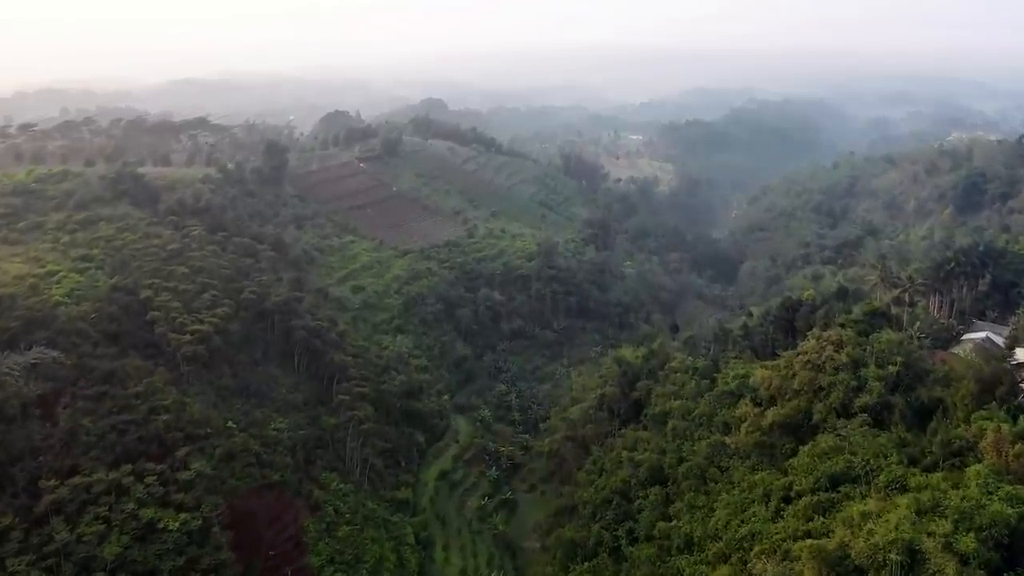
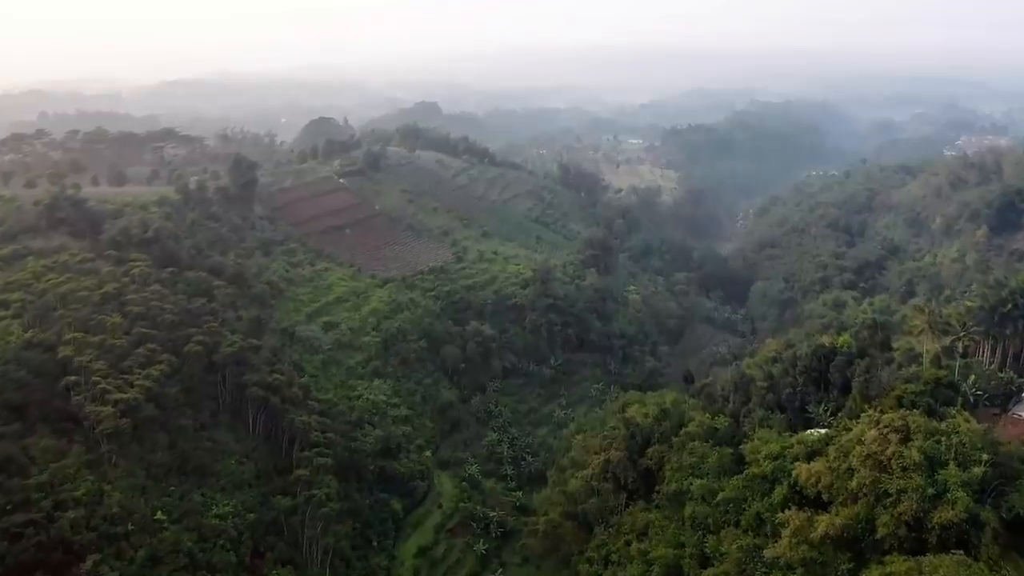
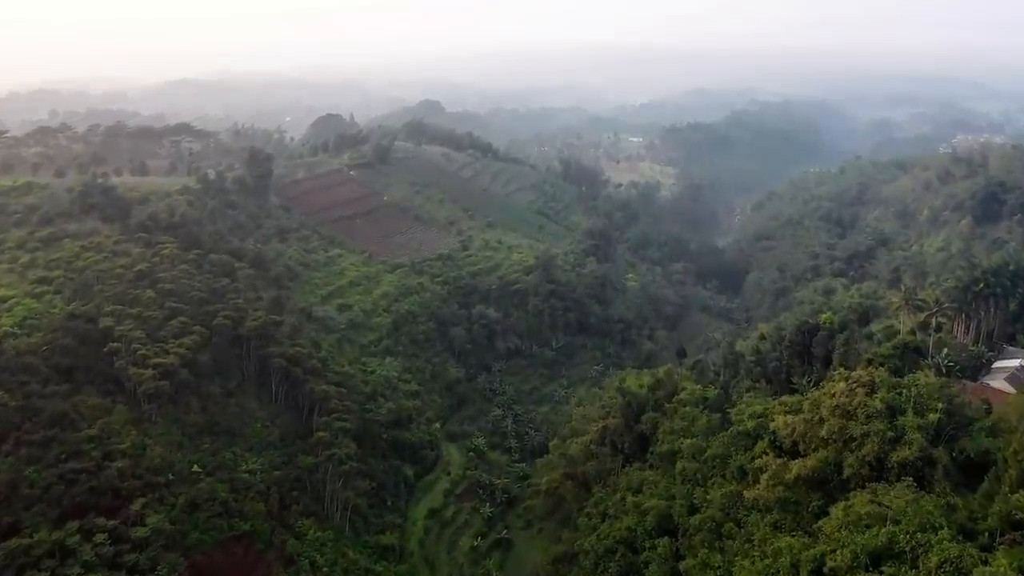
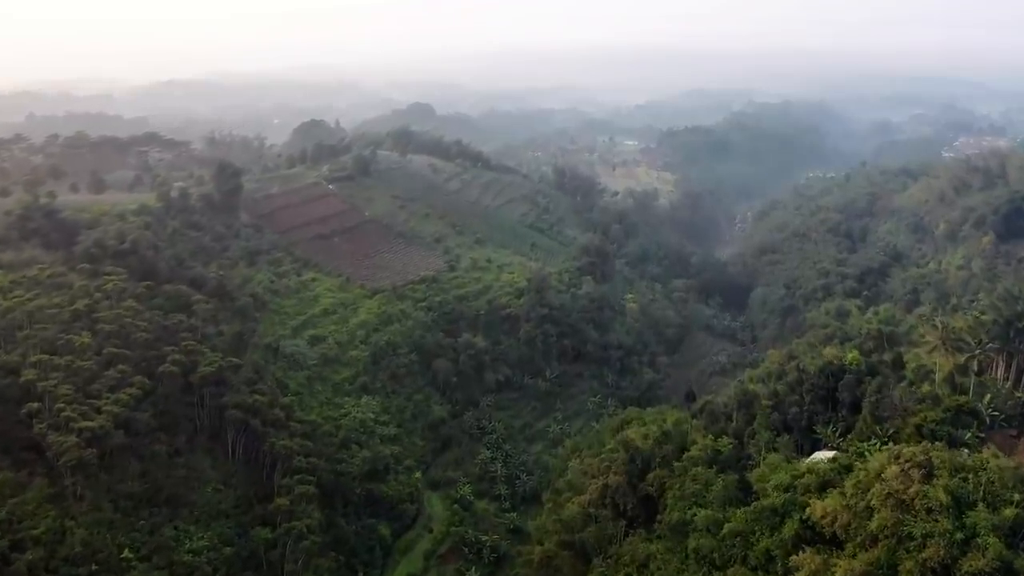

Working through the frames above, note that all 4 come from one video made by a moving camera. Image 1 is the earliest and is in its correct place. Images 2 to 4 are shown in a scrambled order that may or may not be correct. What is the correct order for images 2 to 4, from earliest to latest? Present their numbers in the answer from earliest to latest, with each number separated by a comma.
3, 2, 4
